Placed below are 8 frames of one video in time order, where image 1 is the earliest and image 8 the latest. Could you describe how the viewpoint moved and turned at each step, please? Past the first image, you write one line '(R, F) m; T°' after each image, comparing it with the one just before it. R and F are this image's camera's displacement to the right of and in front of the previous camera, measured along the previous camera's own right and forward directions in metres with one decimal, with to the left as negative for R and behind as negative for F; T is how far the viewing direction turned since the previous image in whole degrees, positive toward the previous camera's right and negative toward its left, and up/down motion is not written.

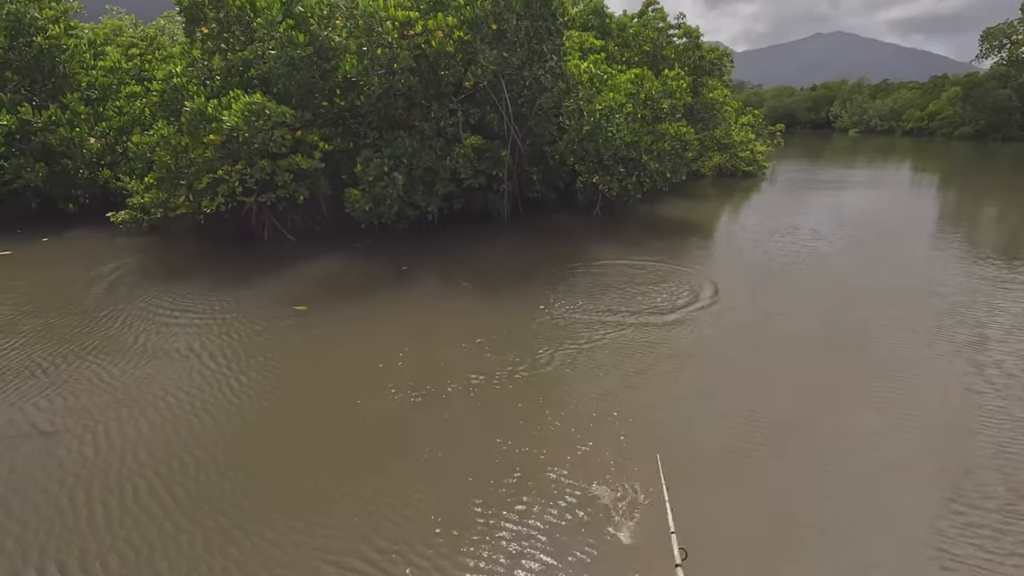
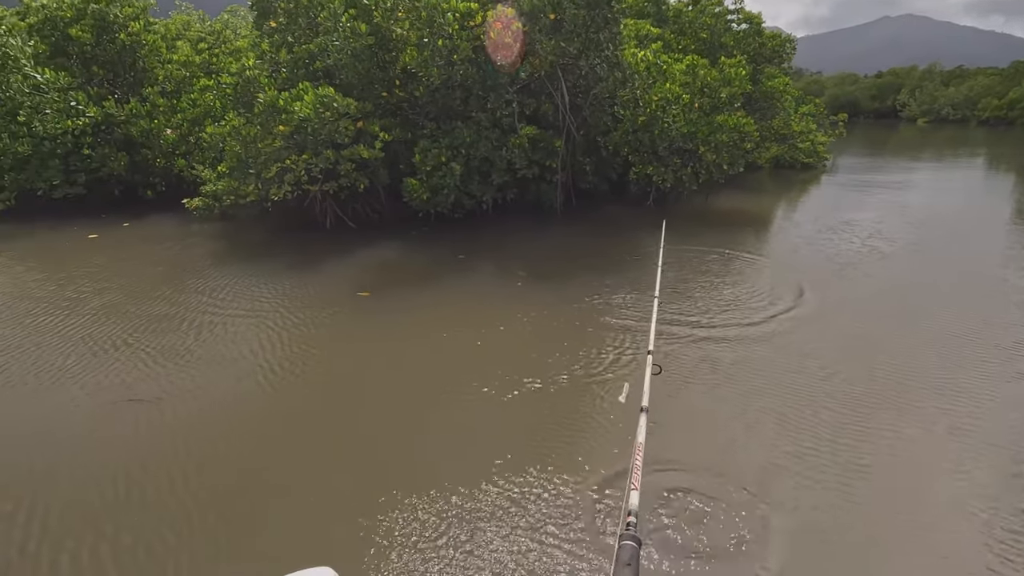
(-0.2, -0.1) m; -4°
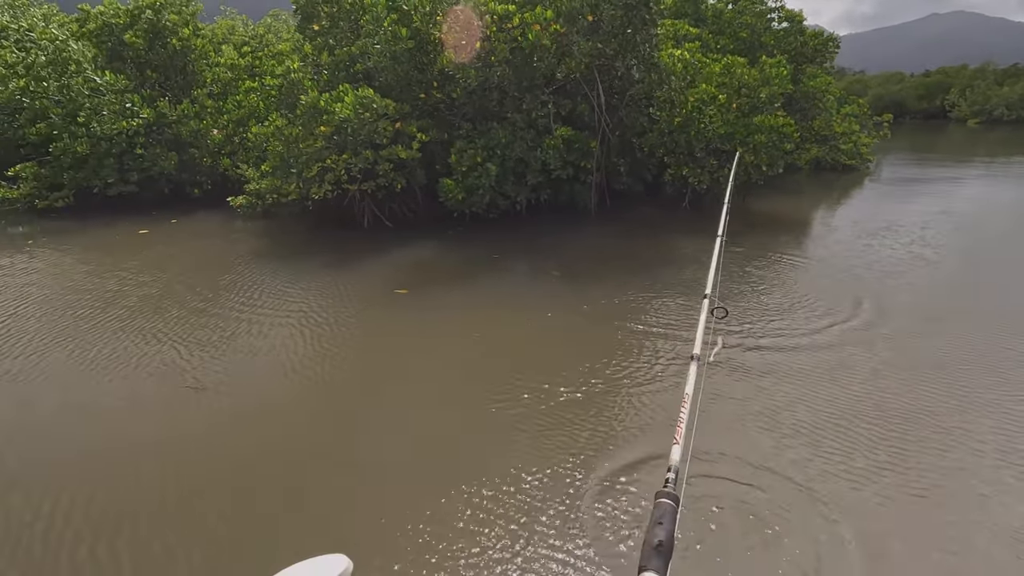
(-0.1, 0.0) m; -3°
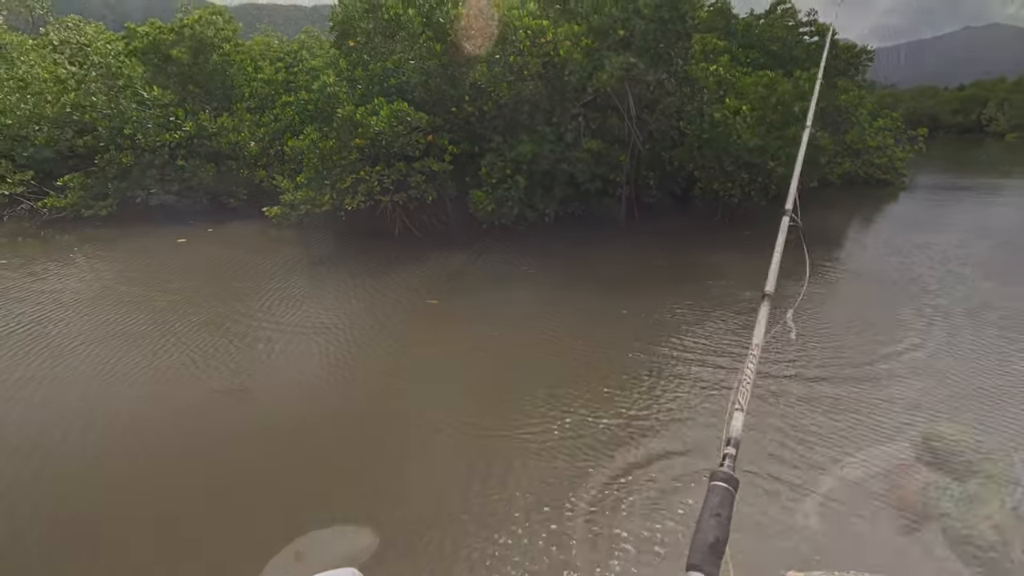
(-0.1, 0.0) m; -2°
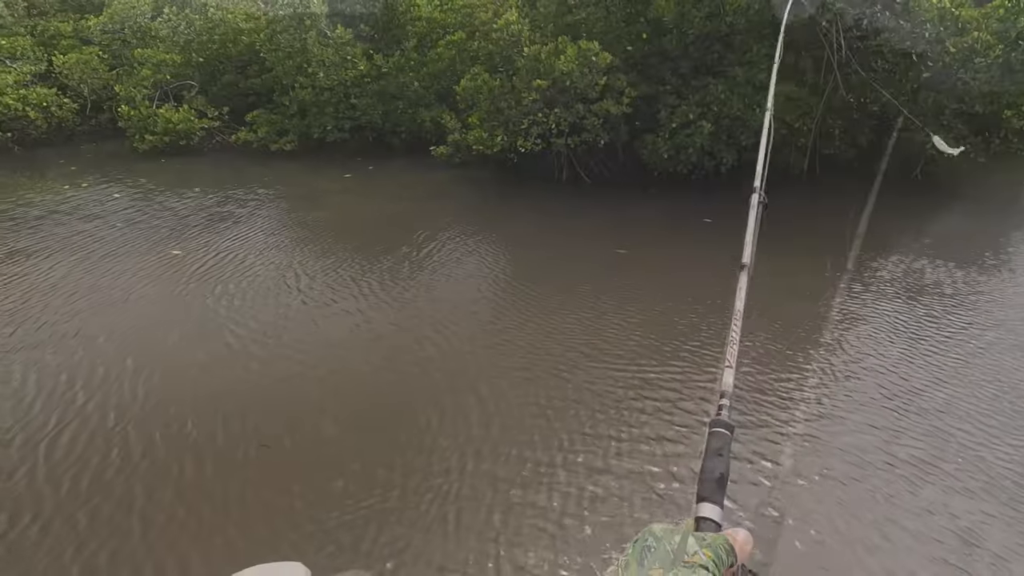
(+0.4, -0.3) m; 0°
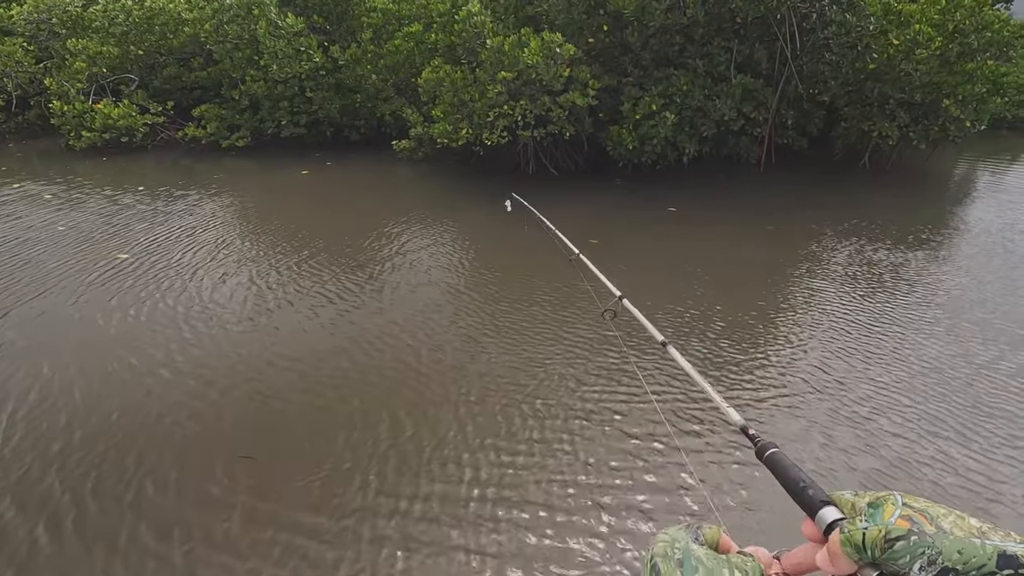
(-1.0, +0.3) m; +4°
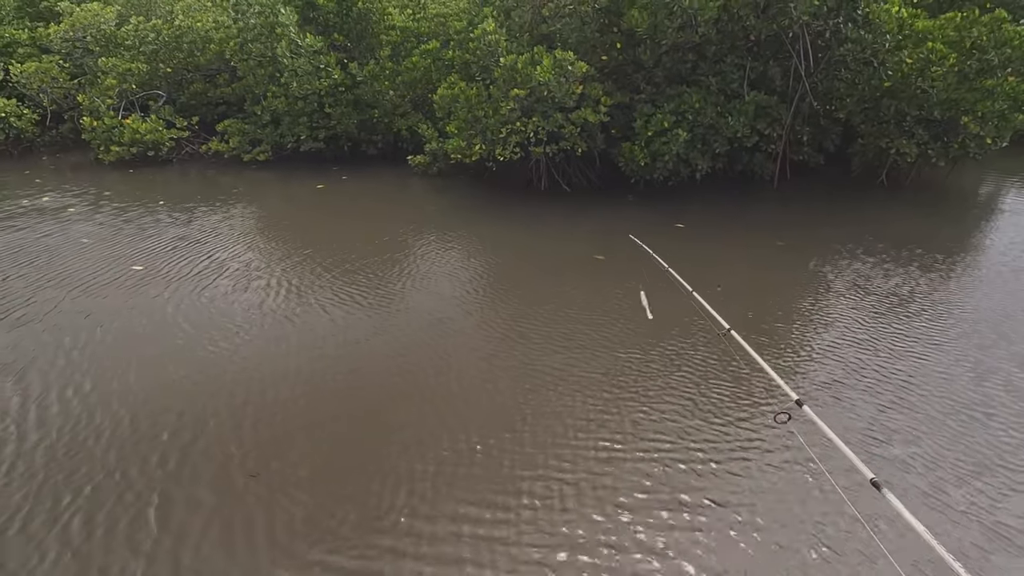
(+0.6, -0.2) m; -2°
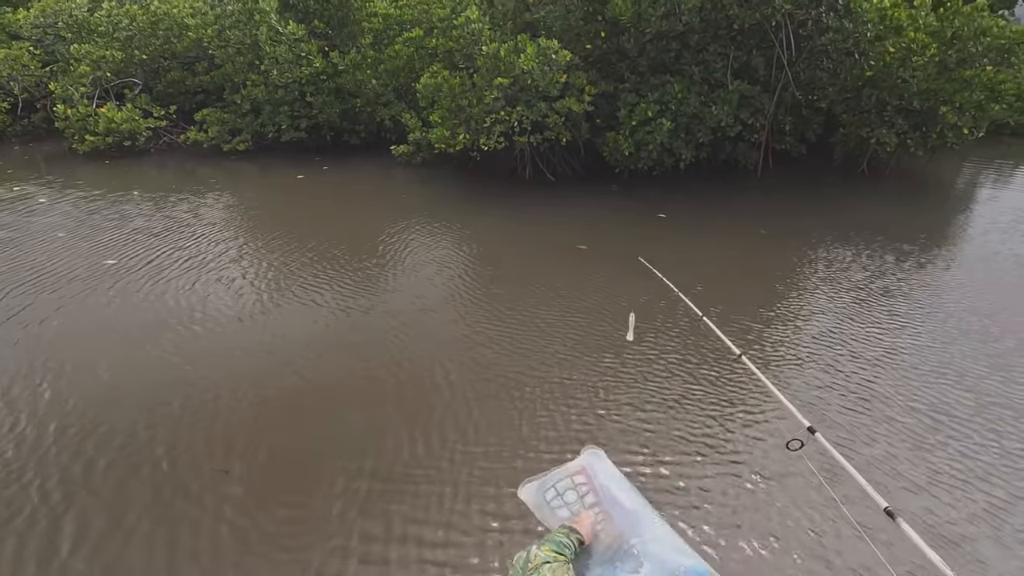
(+0.2, +0.1) m; +1°
